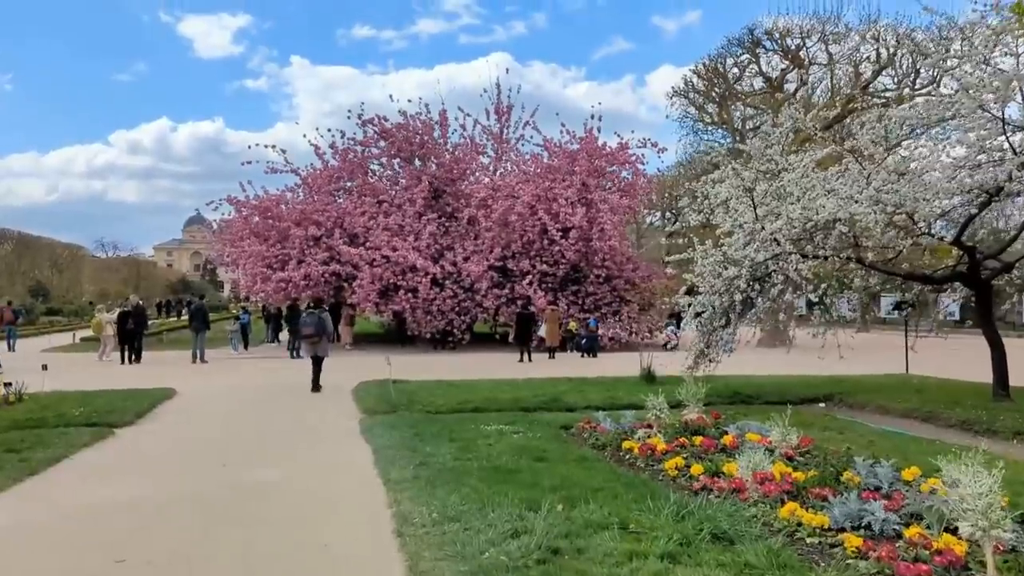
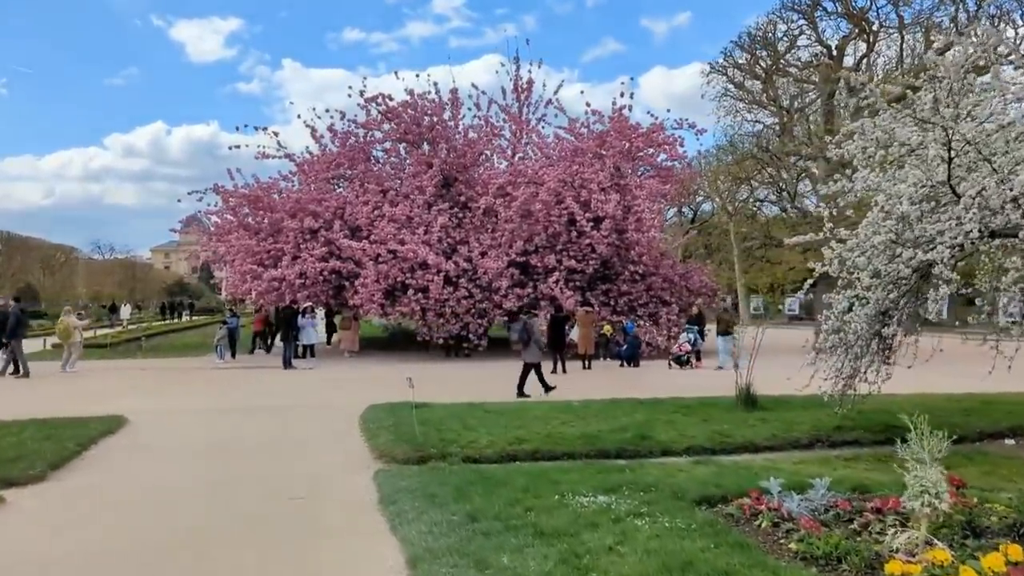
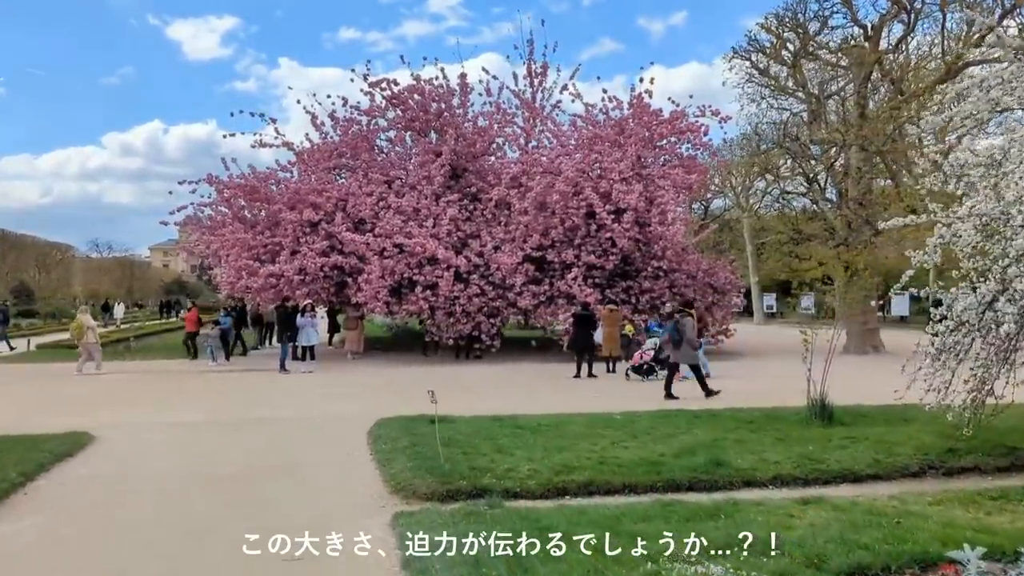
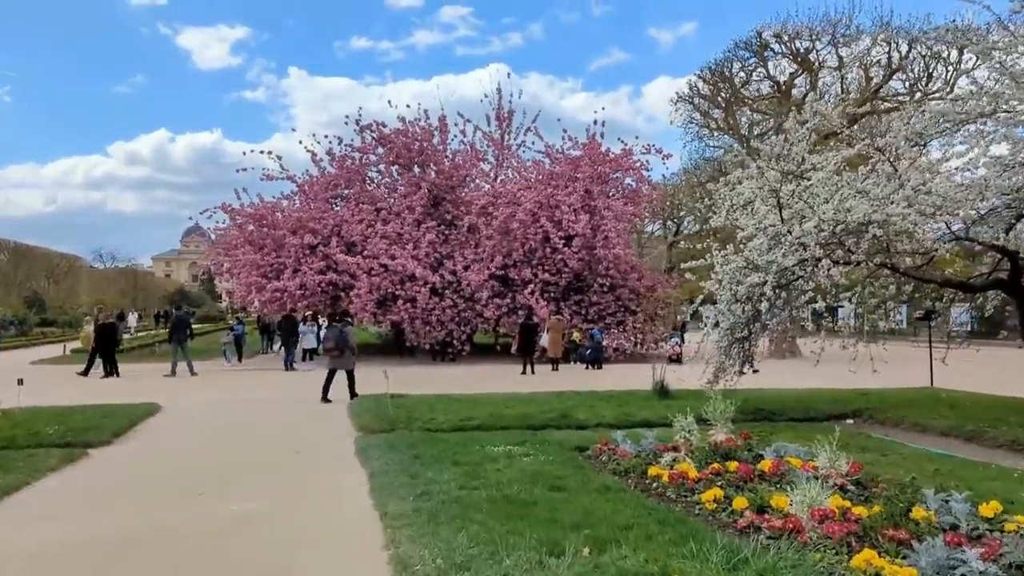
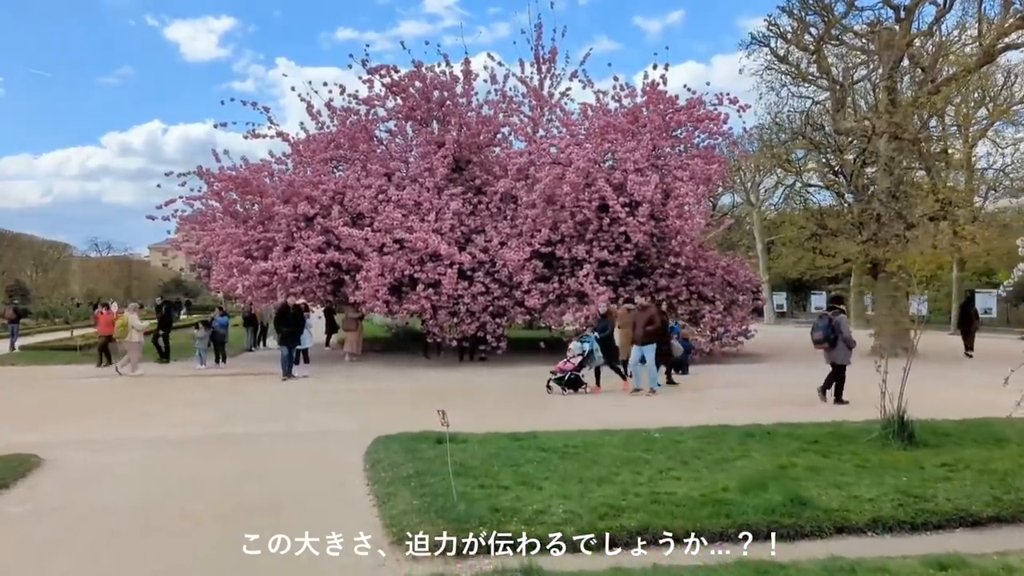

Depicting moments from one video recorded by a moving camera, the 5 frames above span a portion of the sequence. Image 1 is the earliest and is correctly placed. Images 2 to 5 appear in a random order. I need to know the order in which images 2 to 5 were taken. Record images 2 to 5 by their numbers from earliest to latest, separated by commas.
4, 2, 3, 5
